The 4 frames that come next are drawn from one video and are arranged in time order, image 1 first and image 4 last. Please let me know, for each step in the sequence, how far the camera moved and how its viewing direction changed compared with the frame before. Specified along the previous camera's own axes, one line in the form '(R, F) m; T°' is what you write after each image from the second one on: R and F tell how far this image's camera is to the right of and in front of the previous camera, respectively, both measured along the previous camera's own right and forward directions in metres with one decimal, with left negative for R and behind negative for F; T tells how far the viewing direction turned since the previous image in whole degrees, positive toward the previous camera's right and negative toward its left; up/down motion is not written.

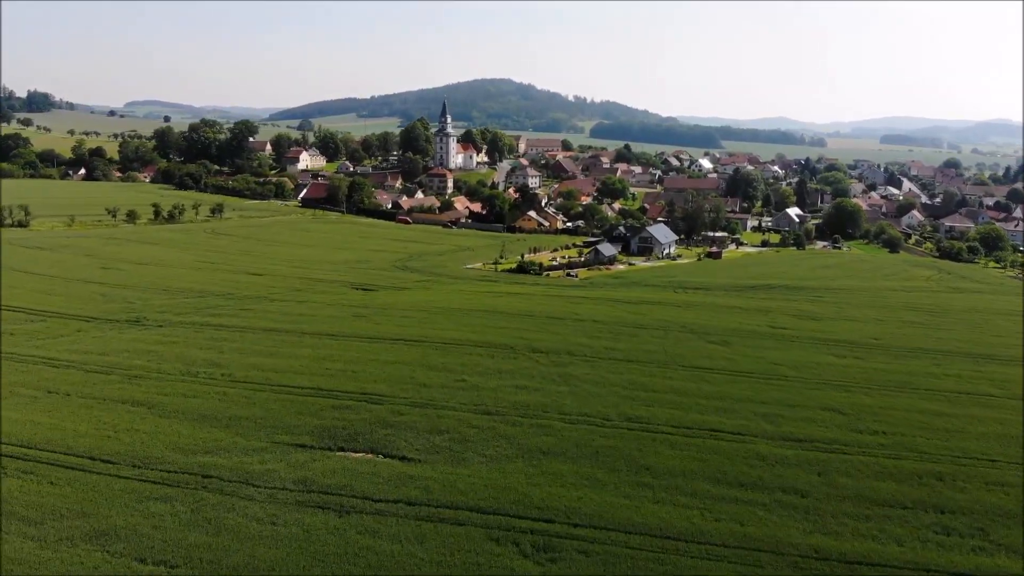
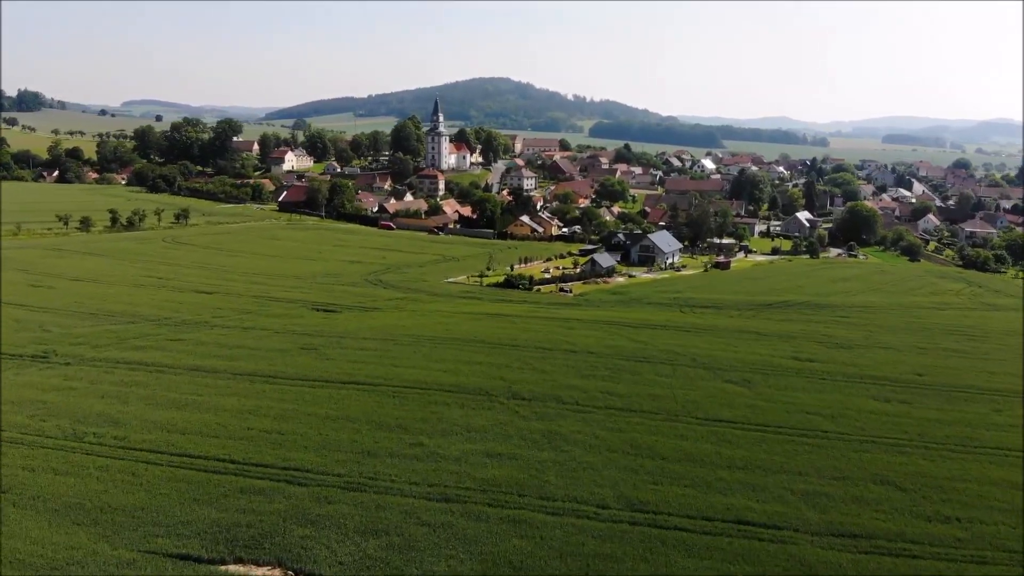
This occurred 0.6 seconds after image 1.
(+0.3, +2.1) m; 0°
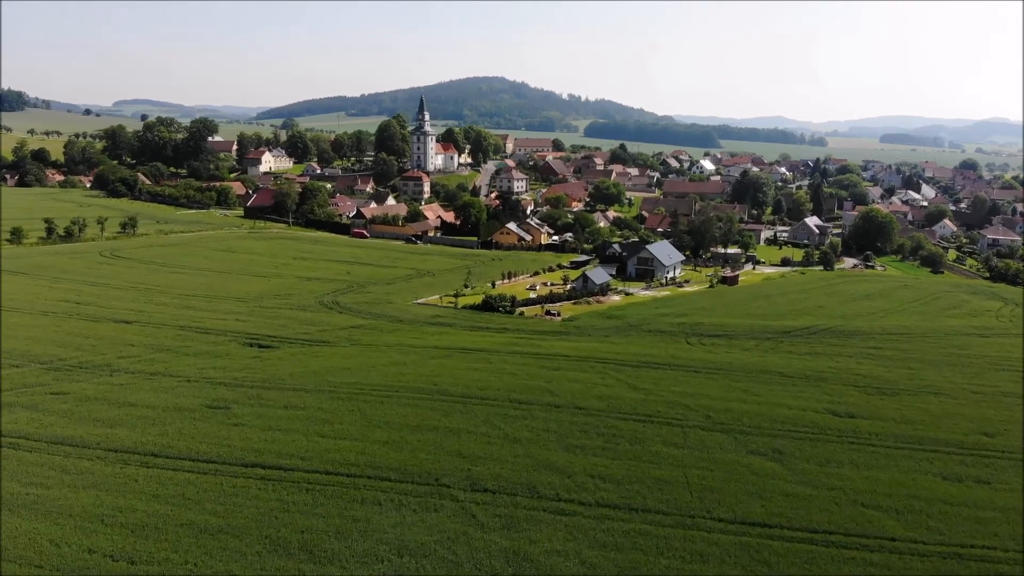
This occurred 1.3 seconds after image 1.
(+0.4, +2.5) m; 0°
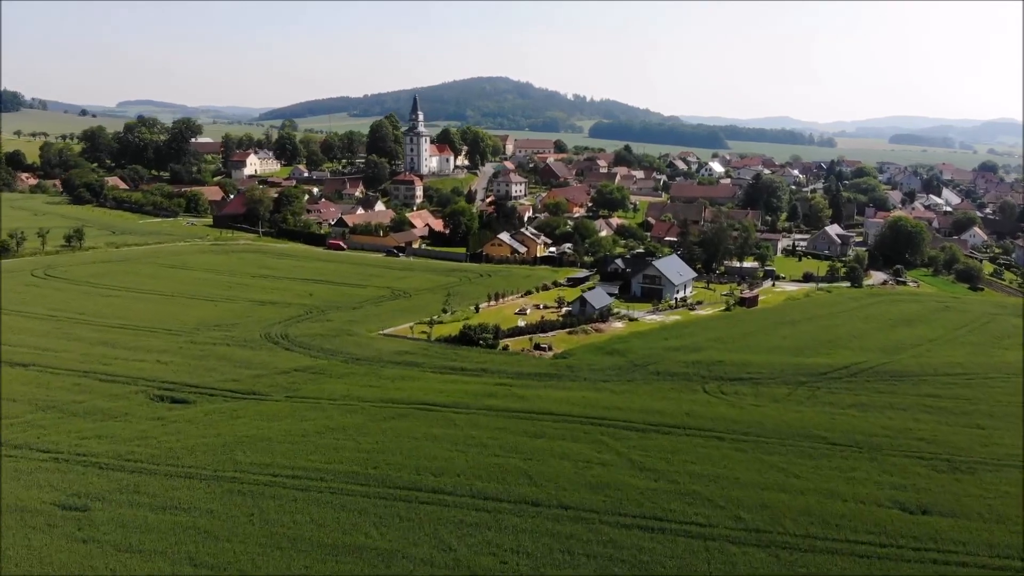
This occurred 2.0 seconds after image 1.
(+0.4, +2.4) m; 0°
